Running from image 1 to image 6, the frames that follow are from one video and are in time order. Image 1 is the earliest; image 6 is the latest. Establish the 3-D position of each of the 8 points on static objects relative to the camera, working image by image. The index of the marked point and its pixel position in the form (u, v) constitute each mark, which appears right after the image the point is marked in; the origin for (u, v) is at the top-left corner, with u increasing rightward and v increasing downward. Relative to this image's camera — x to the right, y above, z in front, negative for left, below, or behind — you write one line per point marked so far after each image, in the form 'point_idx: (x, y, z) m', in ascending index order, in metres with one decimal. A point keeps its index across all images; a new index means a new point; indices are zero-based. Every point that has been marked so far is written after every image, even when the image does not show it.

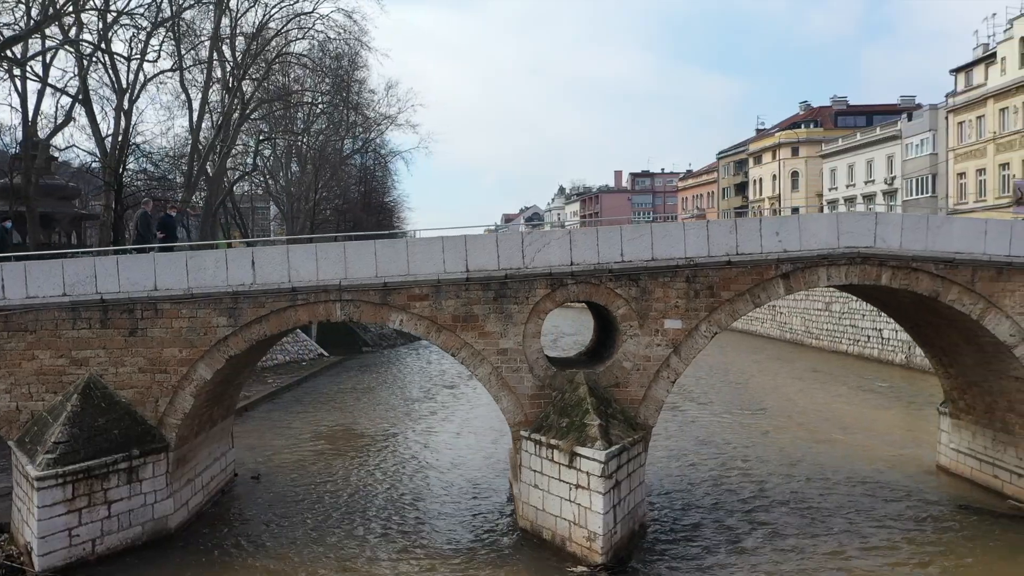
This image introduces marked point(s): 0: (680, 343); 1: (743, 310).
0: (+2.0, -0.7, +9.6) m
1: (+2.7, -0.3, +9.6) m
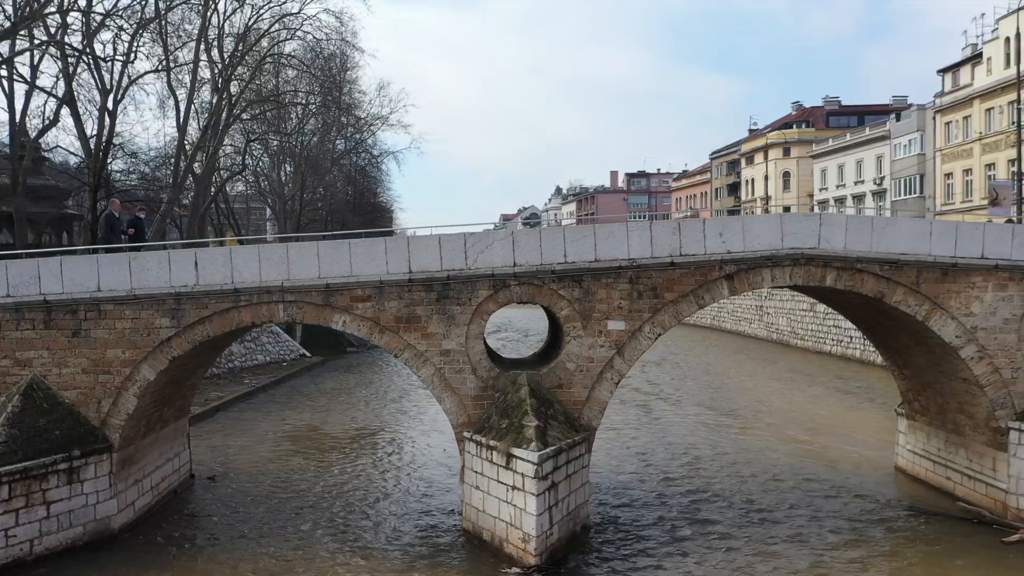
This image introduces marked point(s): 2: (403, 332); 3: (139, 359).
0: (+1.3, -0.7, +9.6) m
1: (+2.1, -0.3, +9.6) m
2: (-1.3, -0.5, +9.5) m
3: (-4.3, -0.8, +9.4) m
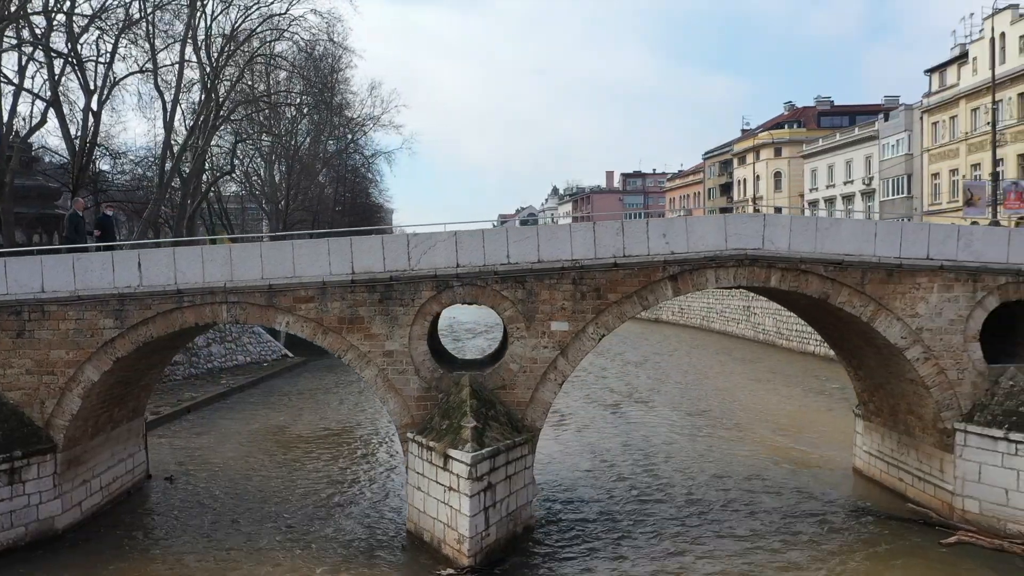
0: (+0.6, -0.7, +9.6) m
1: (+1.4, -0.3, +9.6) m
2: (-1.9, -0.5, +9.5) m
3: (-5.0, -0.8, +9.5) m
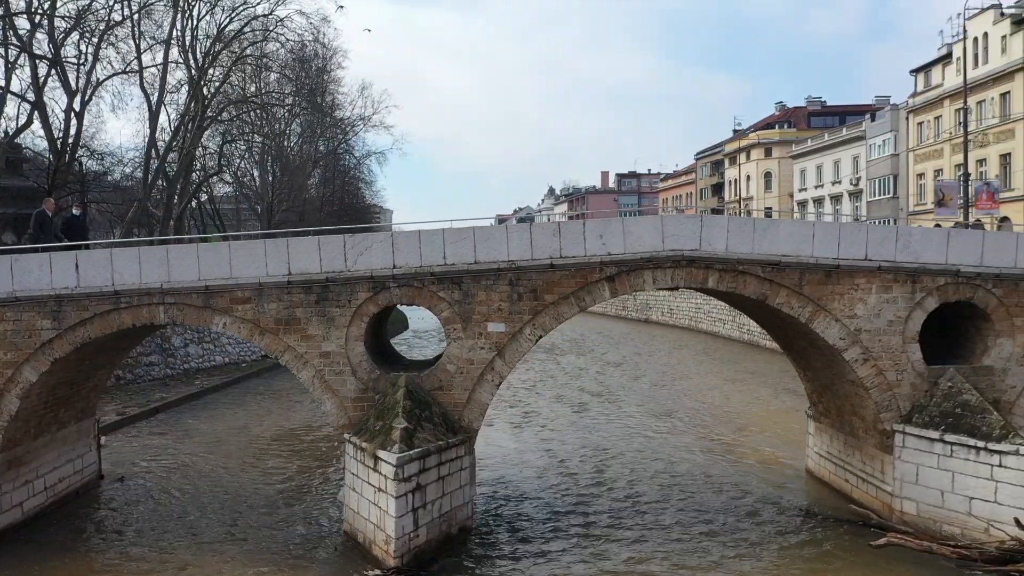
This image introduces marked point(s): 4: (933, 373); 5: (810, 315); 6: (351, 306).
0: (-0.1, -0.7, +9.6) m
1: (+0.7, -0.3, +9.6) m
2: (-2.7, -0.5, +9.5) m
3: (-5.7, -0.8, +9.5) m
4: (+5.1, -1.0, +9.8) m
5: (+3.5, -0.3, +9.7) m
6: (-1.9, -0.2, +9.5) m
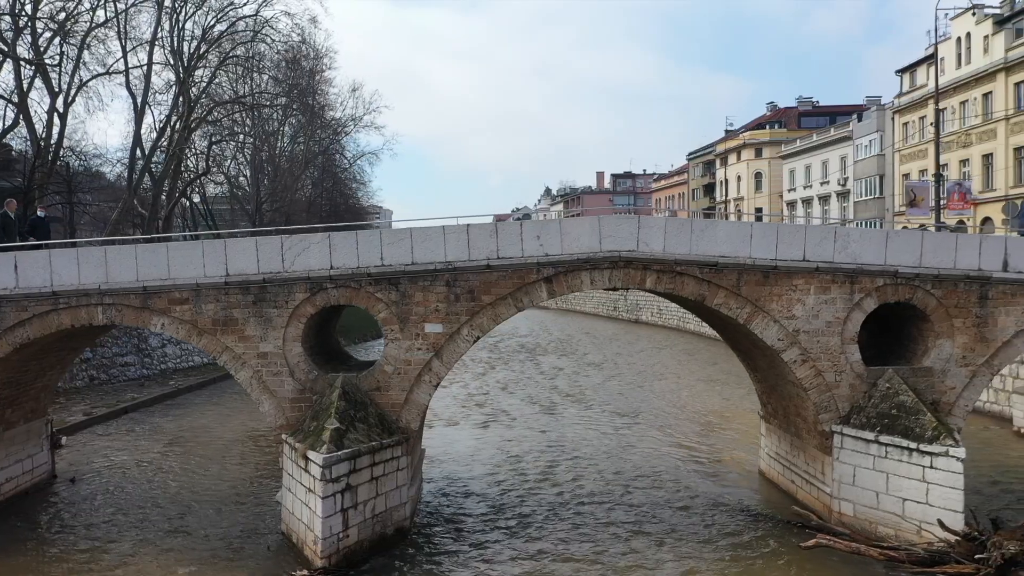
0: (-0.8, -0.7, +9.6) m
1: (-0.1, -0.3, +9.6) m
2: (-3.4, -0.5, +9.6) m
3: (-6.5, -0.8, +9.5) m
4: (+4.3, -1.0, +9.8) m
5: (+2.8, -0.3, +9.7) m
6: (-2.6, -0.2, +9.5) m
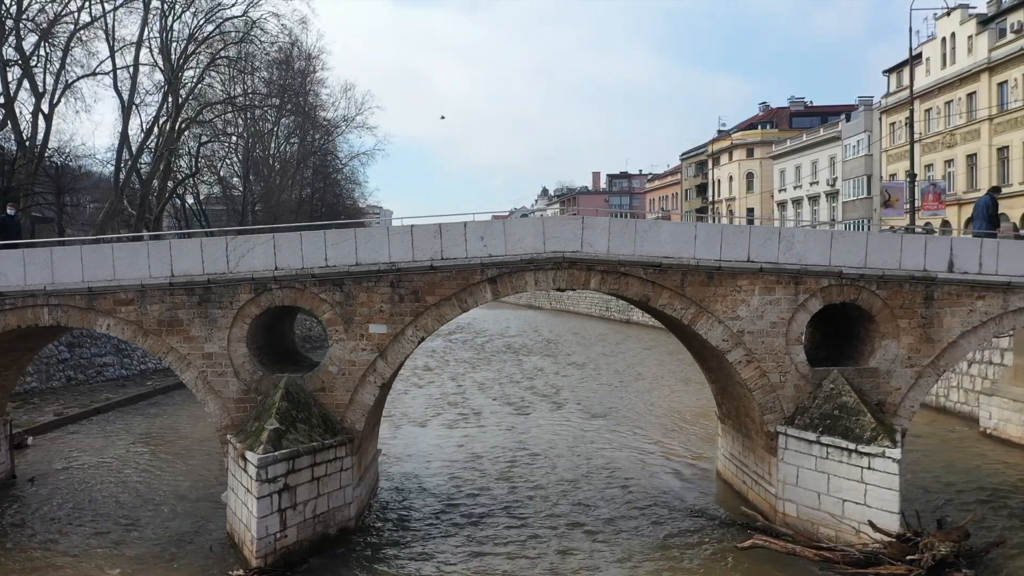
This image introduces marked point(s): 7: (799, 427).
0: (-1.5, -0.7, +9.6) m
1: (-0.7, -0.3, +9.6) m
2: (-4.1, -0.6, +9.6) m
3: (-7.1, -0.9, +9.6) m
4: (+3.7, -1.0, +9.8) m
5: (+2.2, -0.3, +9.7) m
6: (-3.3, -0.2, +9.6) m
7: (+3.3, -1.6, +9.5) m
